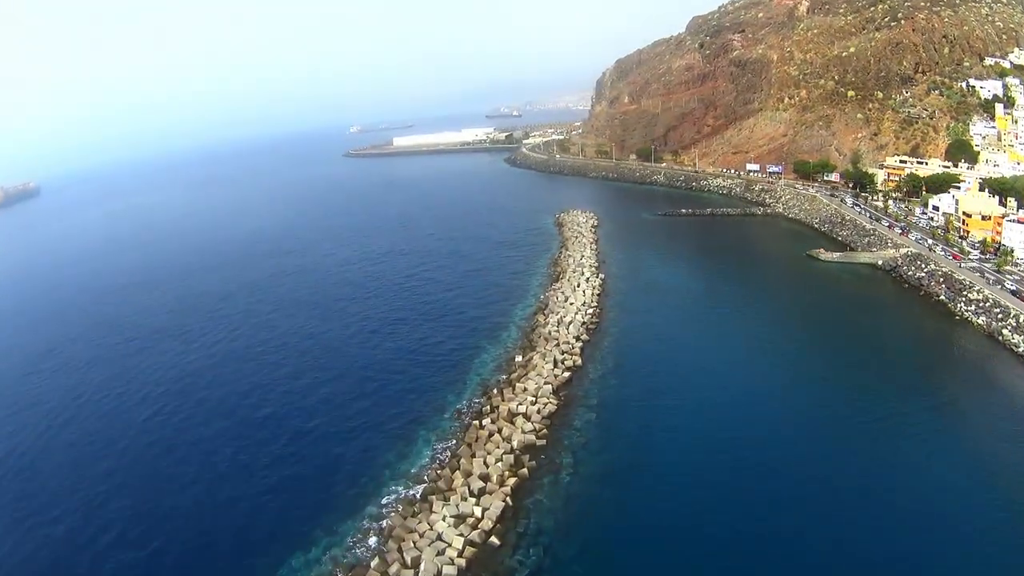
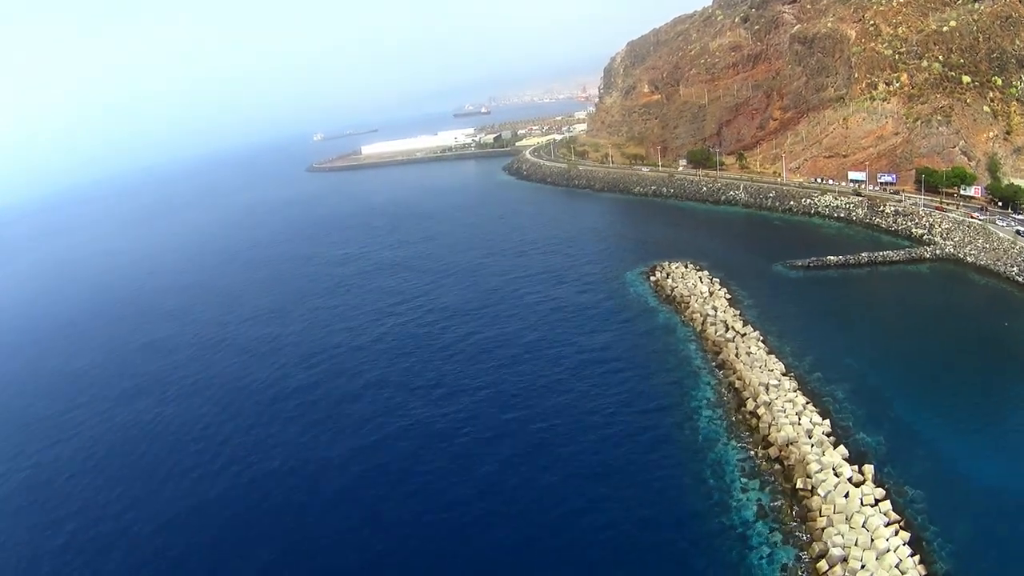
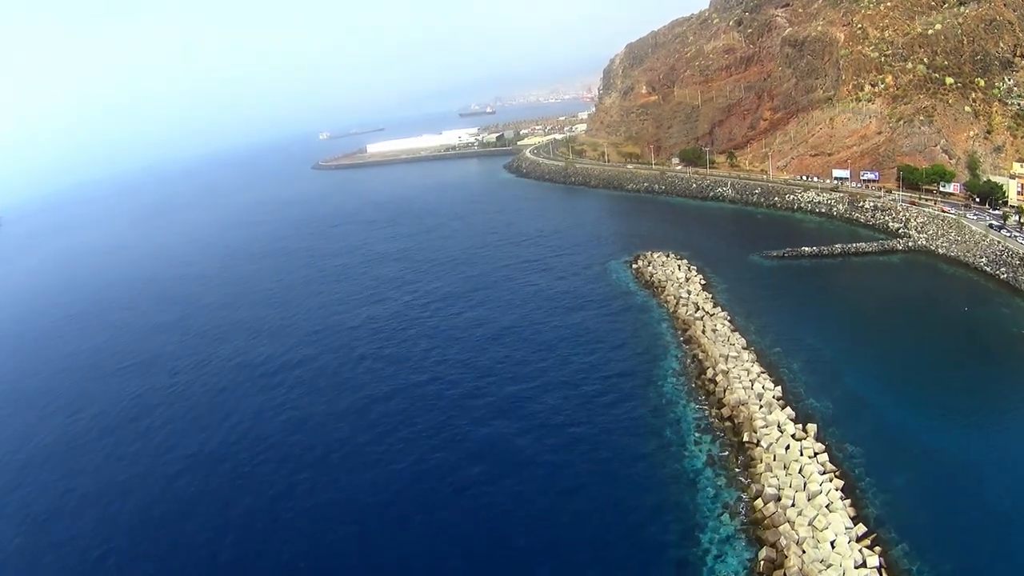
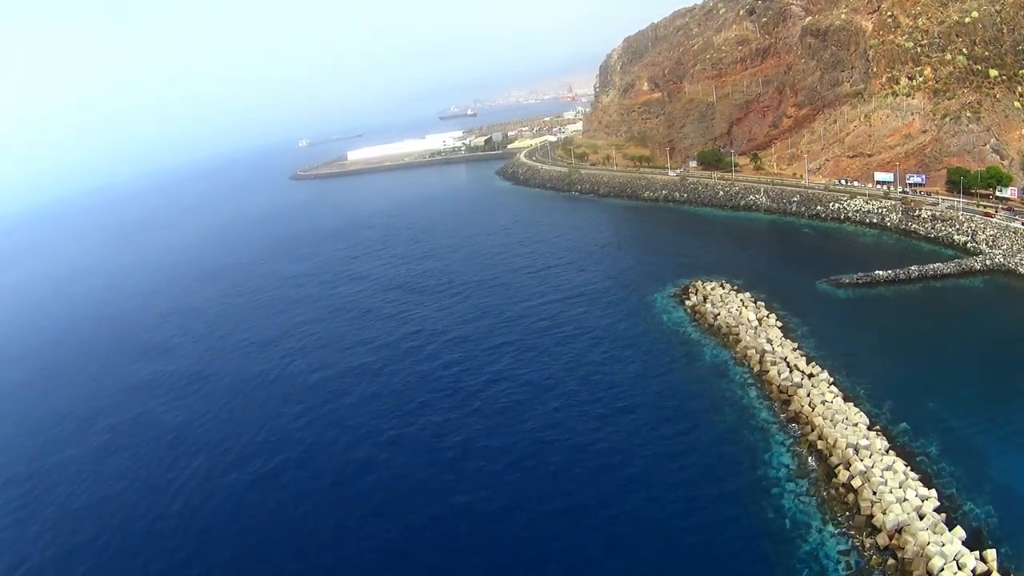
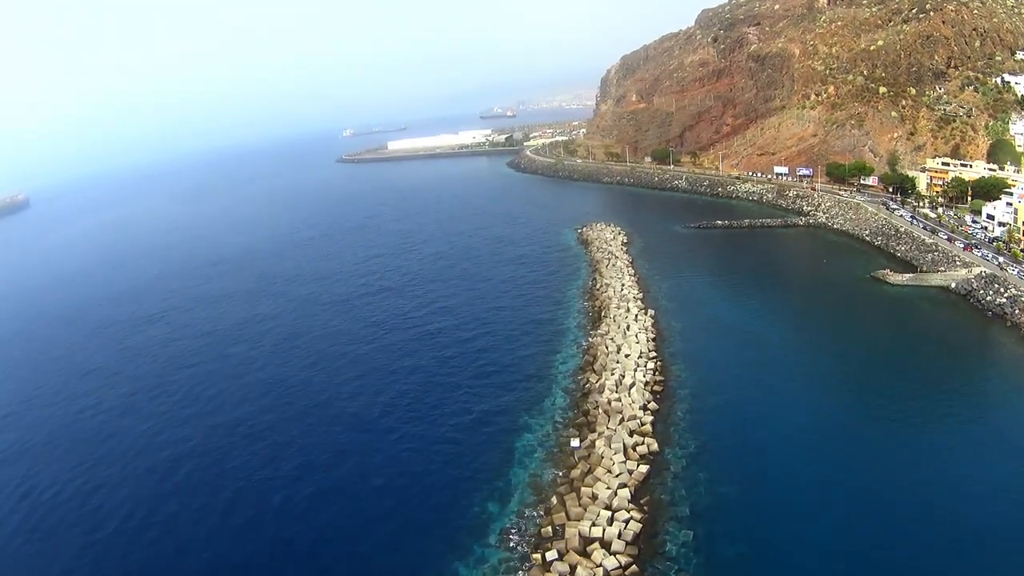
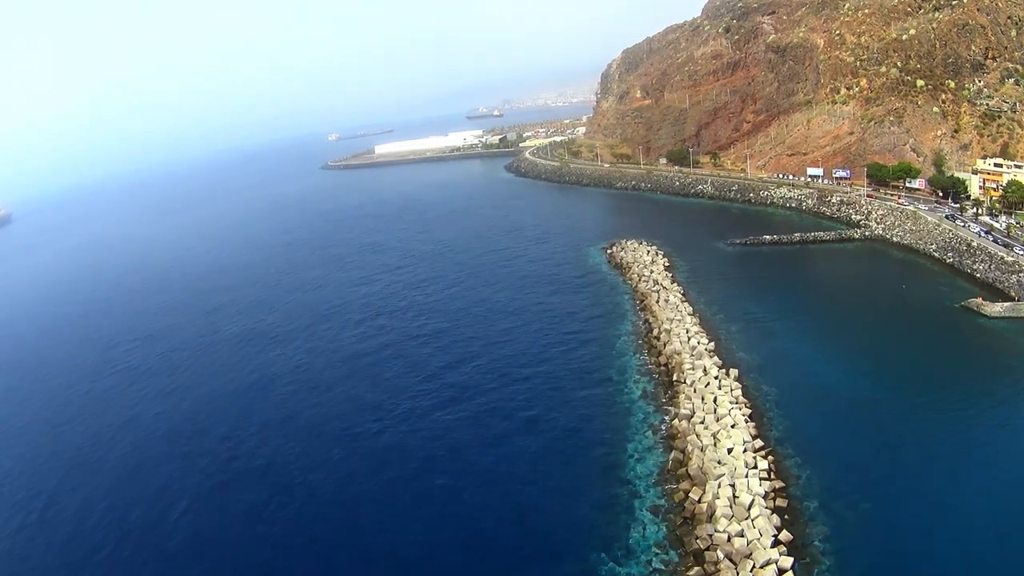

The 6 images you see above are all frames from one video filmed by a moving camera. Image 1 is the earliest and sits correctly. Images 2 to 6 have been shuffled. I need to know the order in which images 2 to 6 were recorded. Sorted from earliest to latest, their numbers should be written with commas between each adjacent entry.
5, 6, 3, 2, 4
